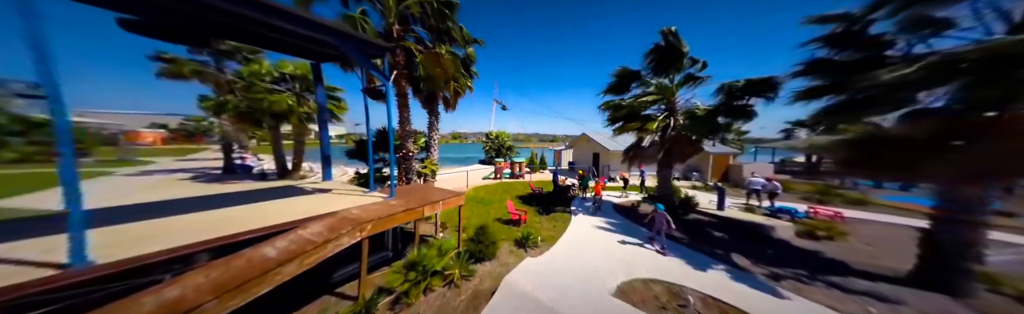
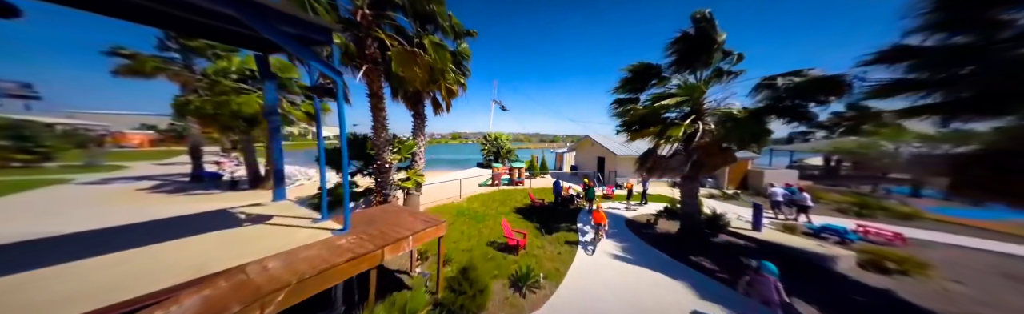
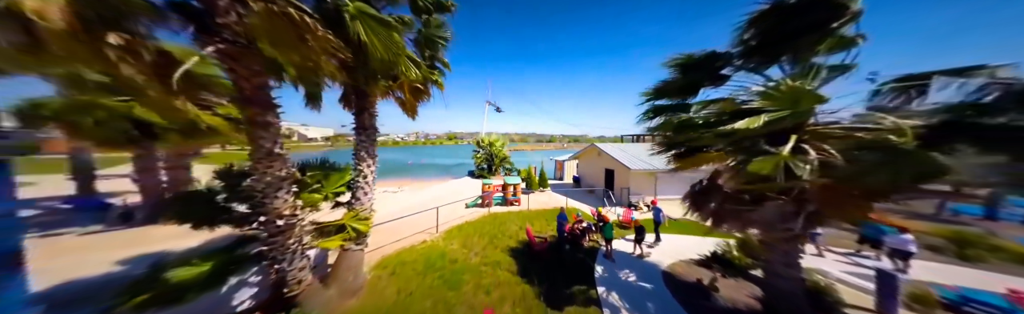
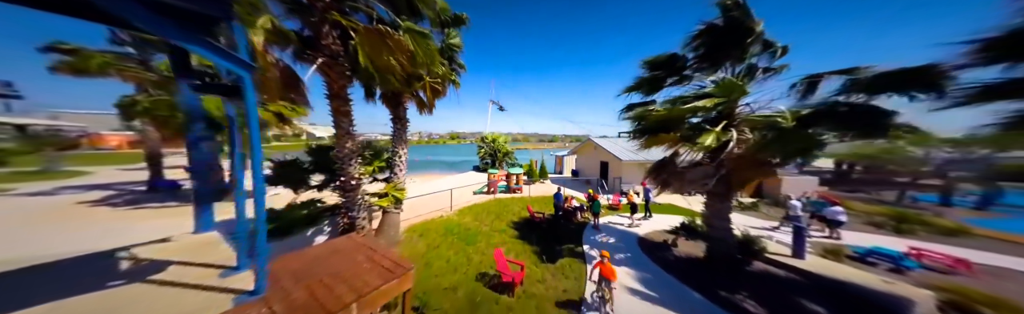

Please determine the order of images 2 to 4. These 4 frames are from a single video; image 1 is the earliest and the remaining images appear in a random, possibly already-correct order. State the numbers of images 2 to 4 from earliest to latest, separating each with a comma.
2, 4, 3
